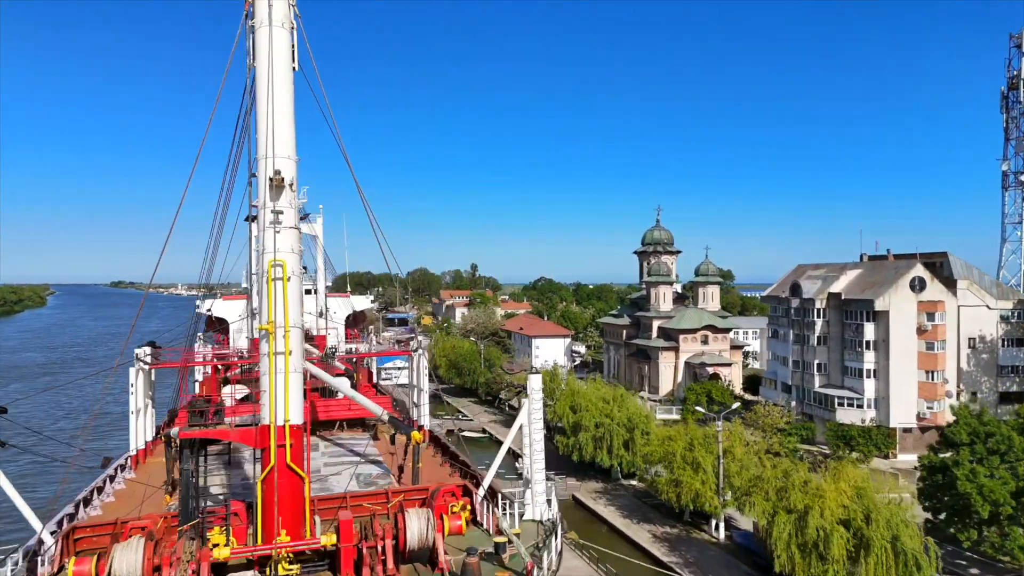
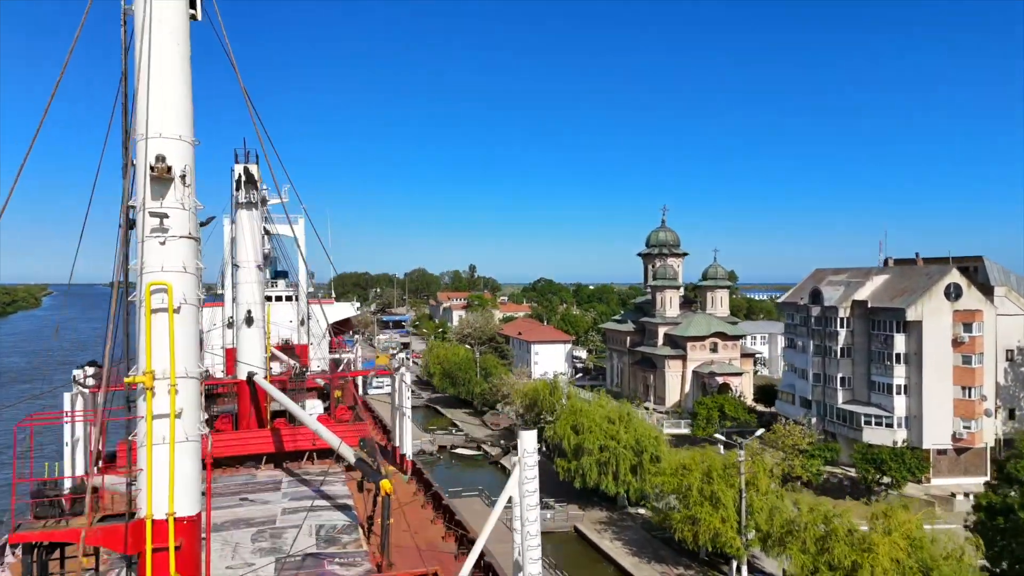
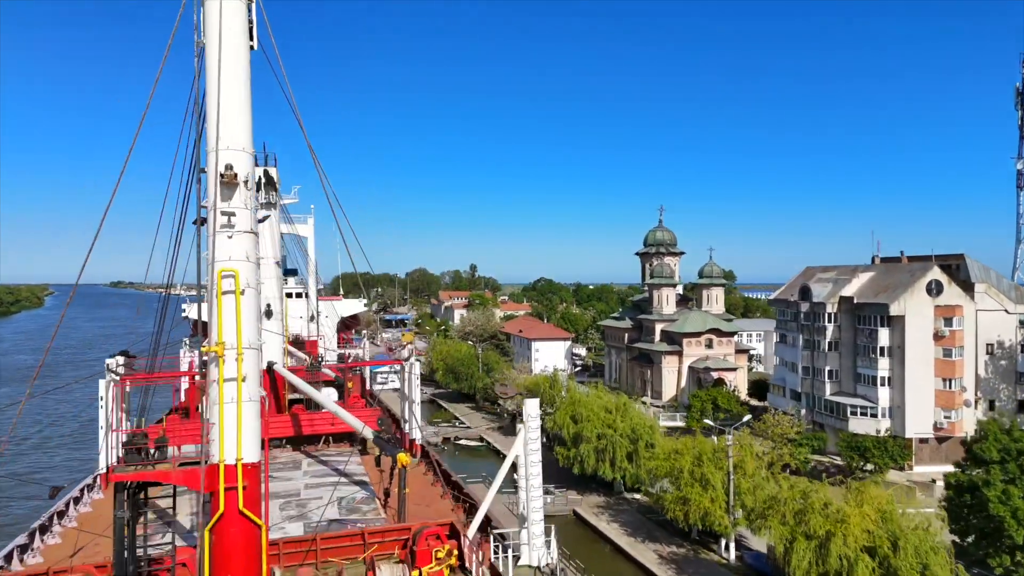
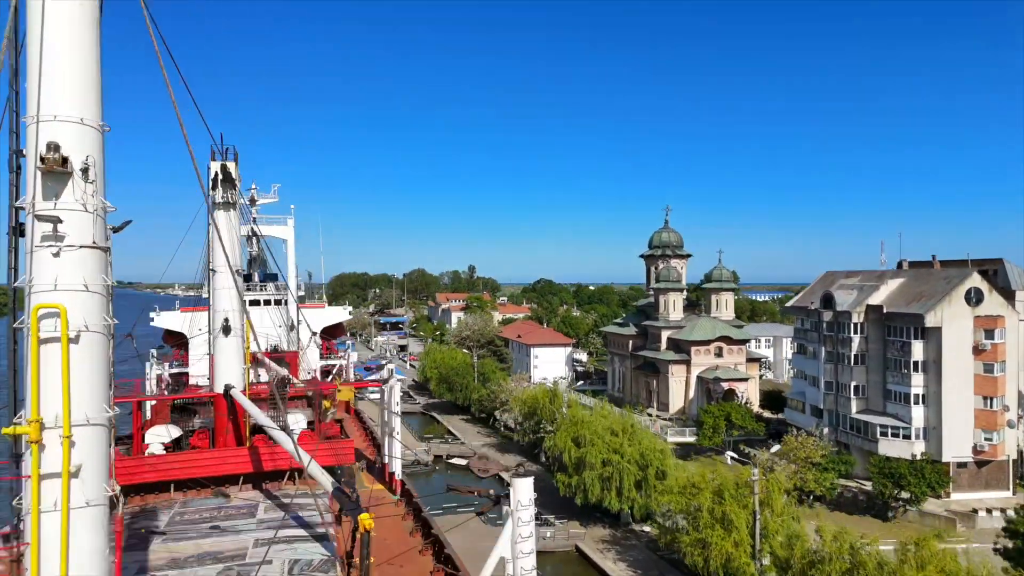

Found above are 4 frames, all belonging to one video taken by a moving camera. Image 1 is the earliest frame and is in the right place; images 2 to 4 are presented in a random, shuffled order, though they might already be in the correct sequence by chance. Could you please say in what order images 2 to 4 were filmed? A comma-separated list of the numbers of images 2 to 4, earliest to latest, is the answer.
3, 2, 4
